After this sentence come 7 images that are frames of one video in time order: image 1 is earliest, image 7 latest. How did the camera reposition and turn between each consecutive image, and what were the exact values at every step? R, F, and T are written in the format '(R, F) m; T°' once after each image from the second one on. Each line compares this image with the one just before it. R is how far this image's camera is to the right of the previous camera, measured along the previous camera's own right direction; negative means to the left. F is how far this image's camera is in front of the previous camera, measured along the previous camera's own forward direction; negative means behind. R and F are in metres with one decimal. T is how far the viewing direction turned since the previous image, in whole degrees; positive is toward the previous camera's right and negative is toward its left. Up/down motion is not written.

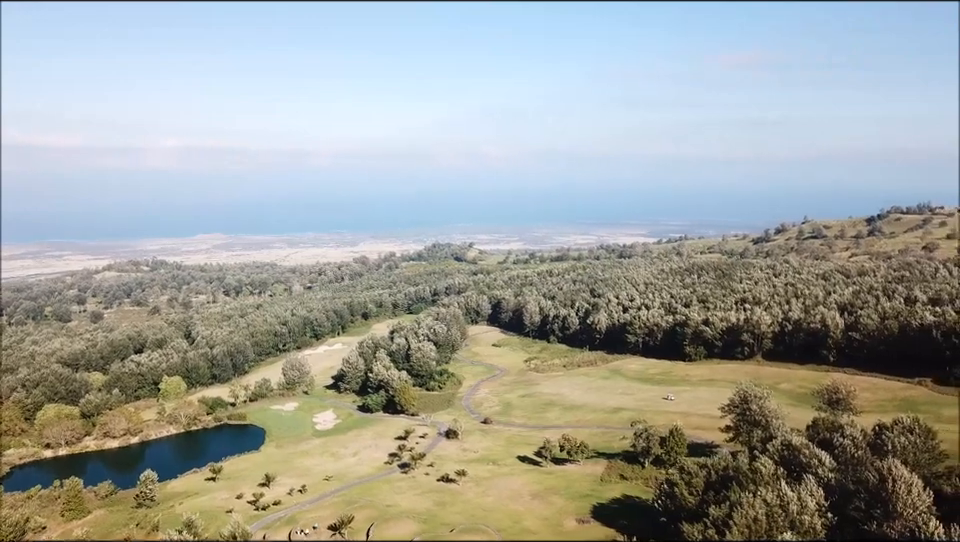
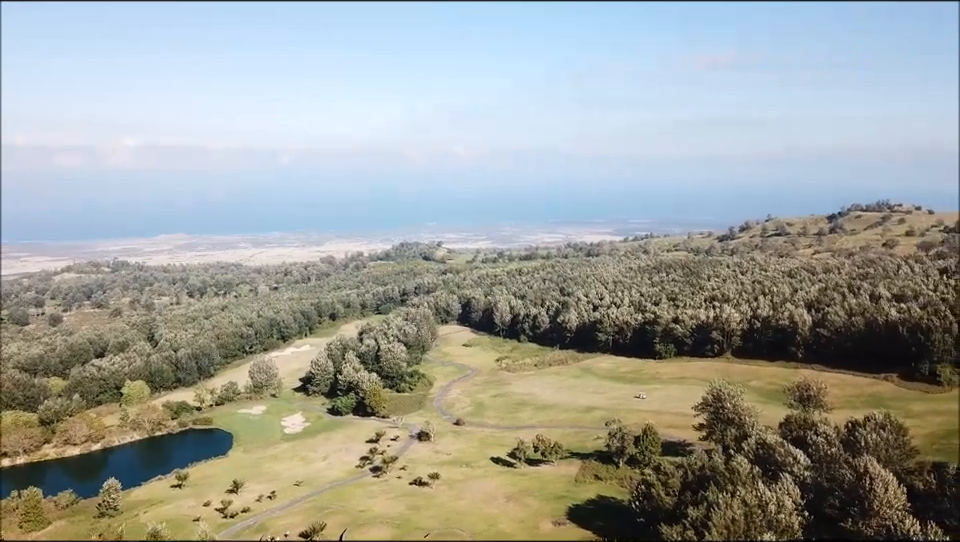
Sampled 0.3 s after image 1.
(-0.4, +0.9) m; +2°
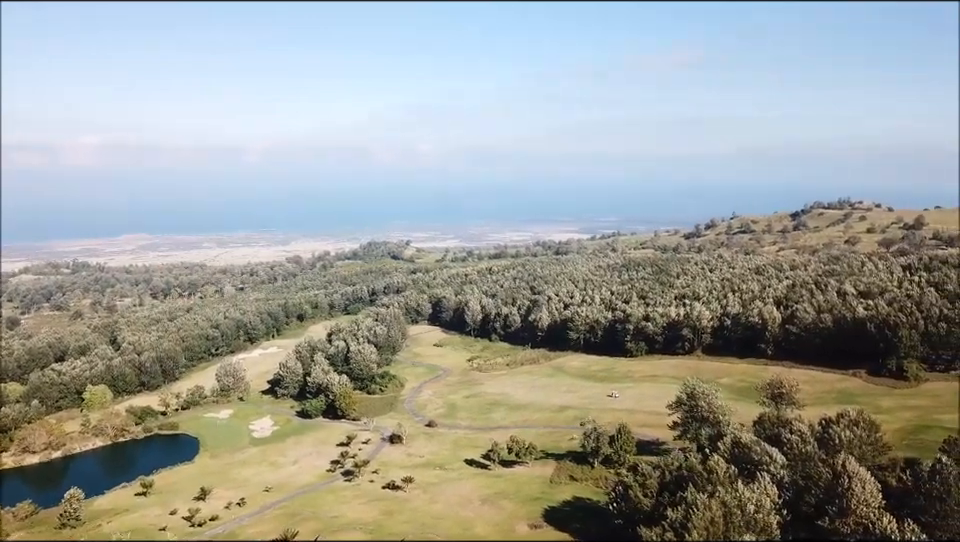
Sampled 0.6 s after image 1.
(-0.4, +0.9) m; +2°
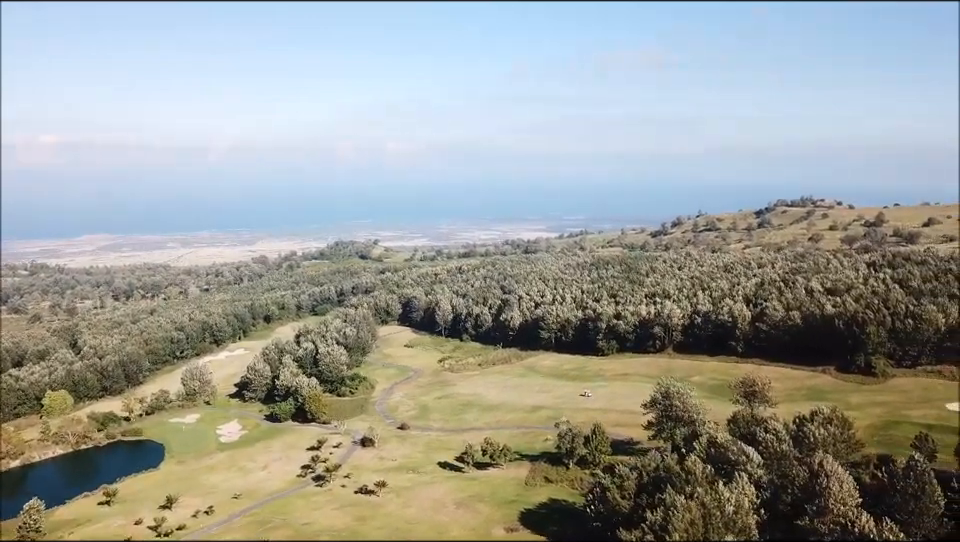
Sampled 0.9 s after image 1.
(-0.5, +0.9) m; +2°
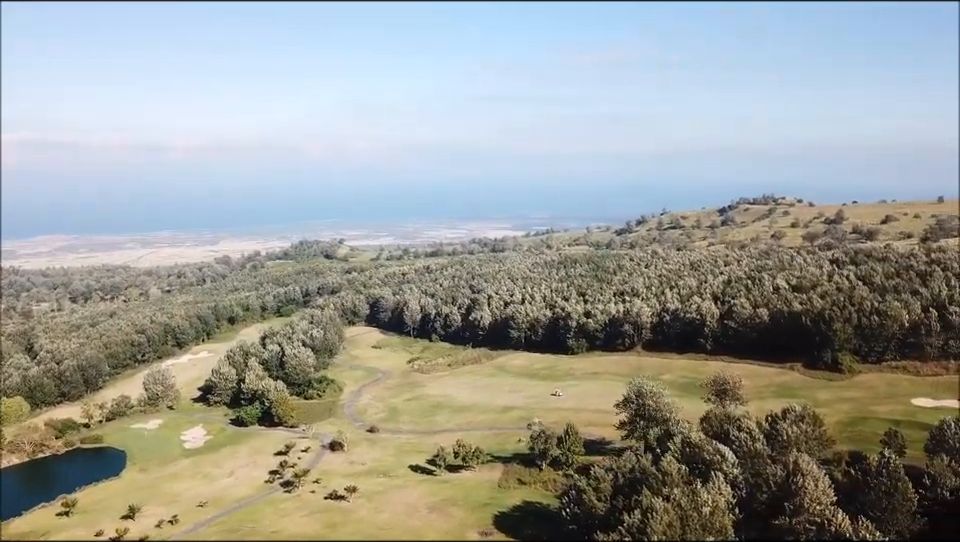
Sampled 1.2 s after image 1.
(-0.4, +0.9) m; +3°
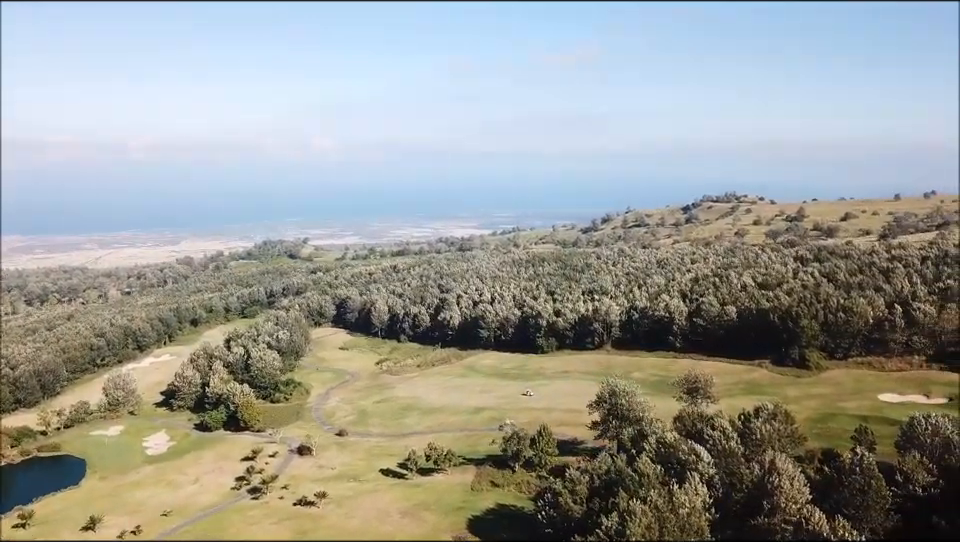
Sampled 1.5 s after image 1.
(-0.5, +0.9) m; +3°
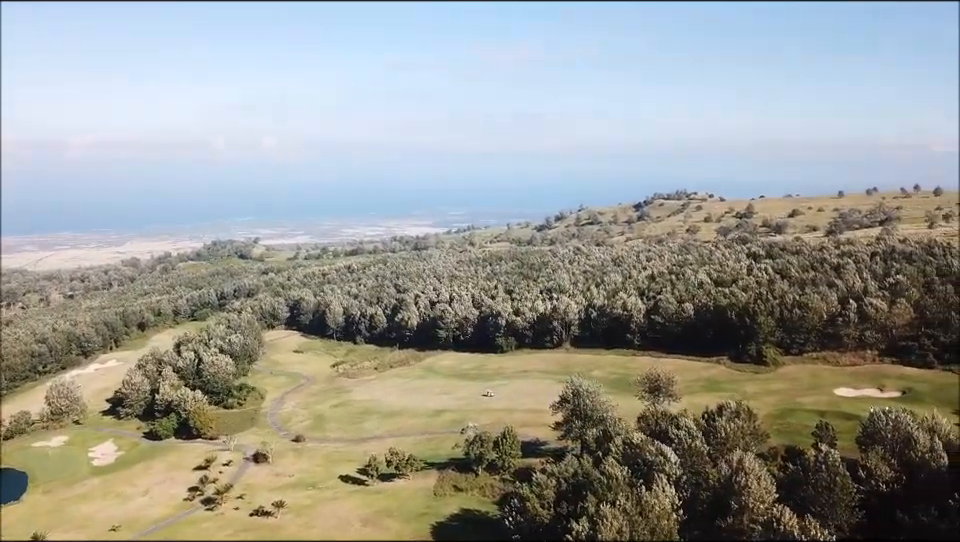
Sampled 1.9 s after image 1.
(-0.6, +1.2) m; +3°
